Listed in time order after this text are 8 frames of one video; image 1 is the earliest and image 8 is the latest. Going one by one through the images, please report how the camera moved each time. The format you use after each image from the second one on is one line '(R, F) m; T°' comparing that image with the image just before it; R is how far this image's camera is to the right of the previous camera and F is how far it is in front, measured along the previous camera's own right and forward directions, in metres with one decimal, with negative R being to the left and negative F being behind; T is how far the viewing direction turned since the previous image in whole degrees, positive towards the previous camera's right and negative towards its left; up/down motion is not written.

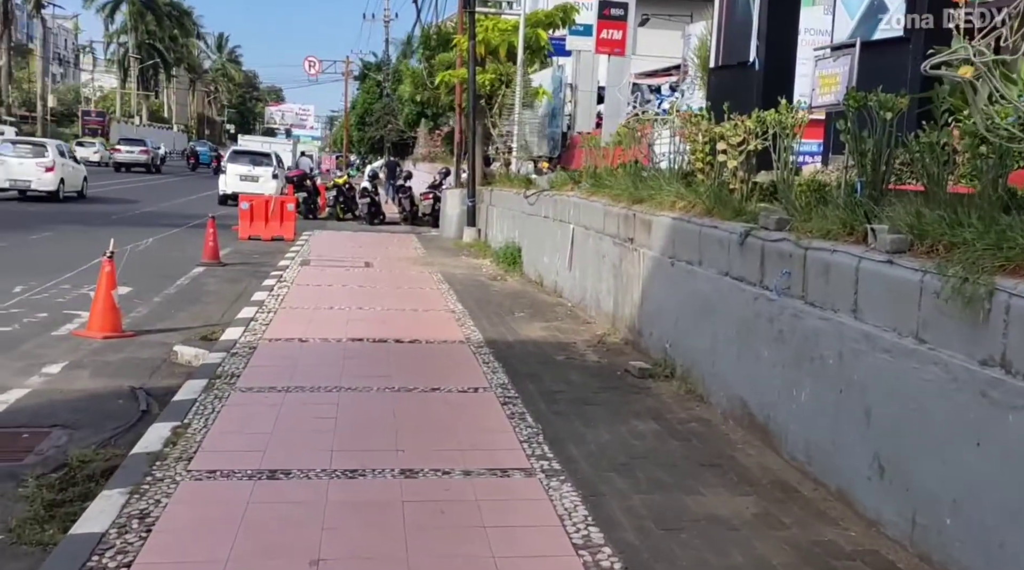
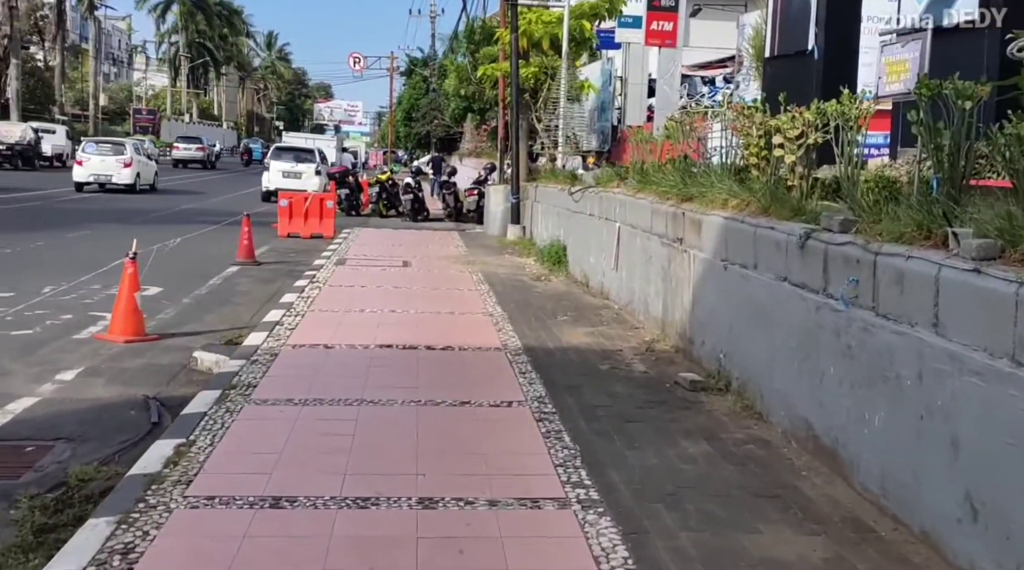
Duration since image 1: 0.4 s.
(+0.1, +0.6) m; -3°
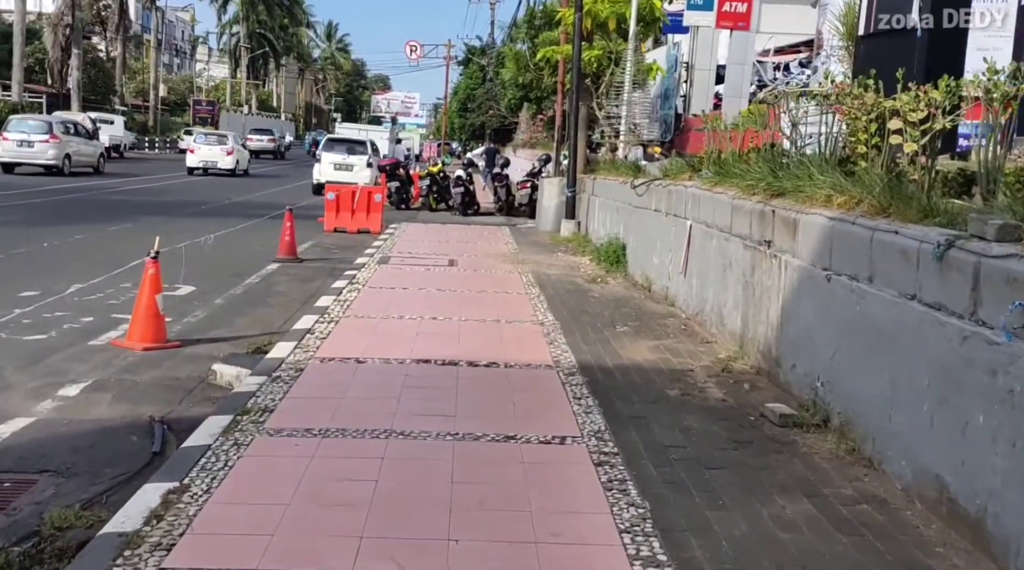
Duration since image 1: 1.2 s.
(0.0, +1.0) m; -3°
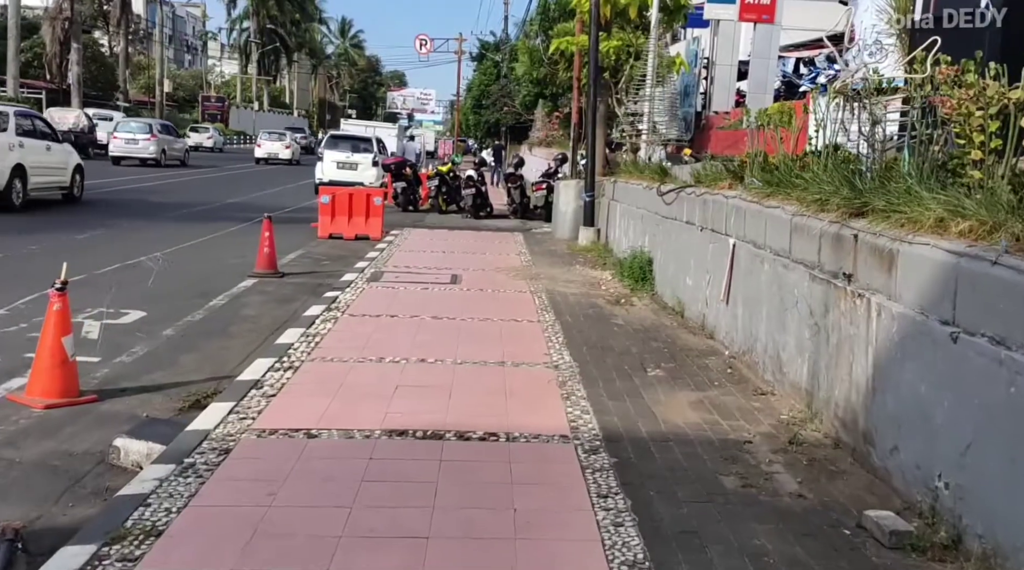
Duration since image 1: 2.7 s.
(+0.1, +1.8) m; -1°
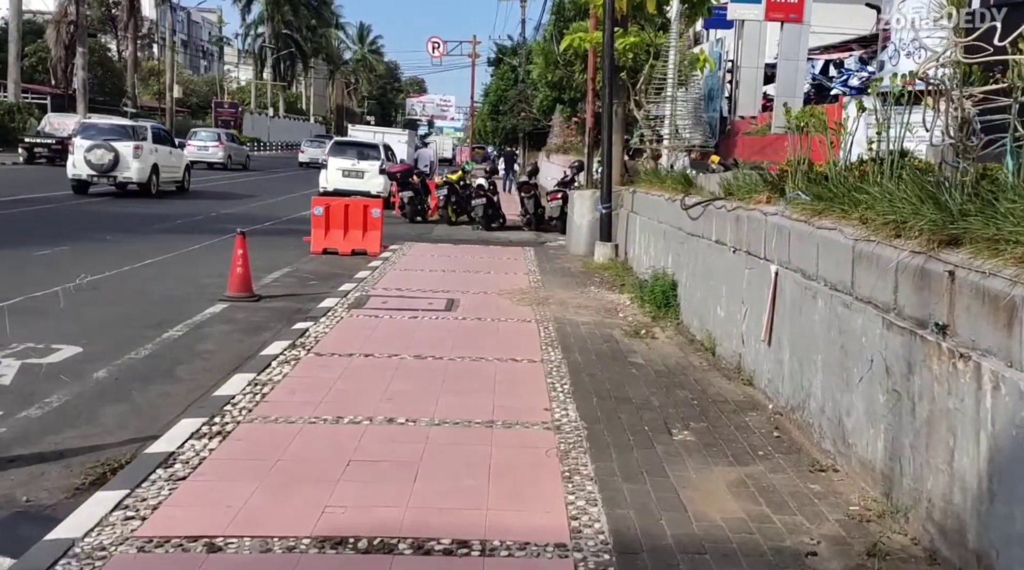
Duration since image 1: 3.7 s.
(+0.2, +1.5) m; -1°
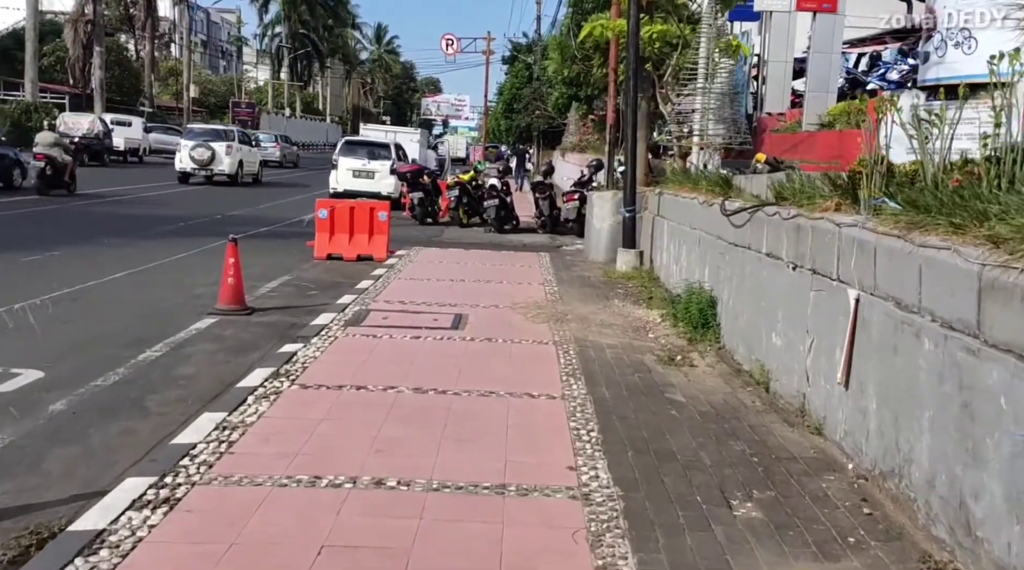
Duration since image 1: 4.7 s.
(0.0, +1.3) m; -1°
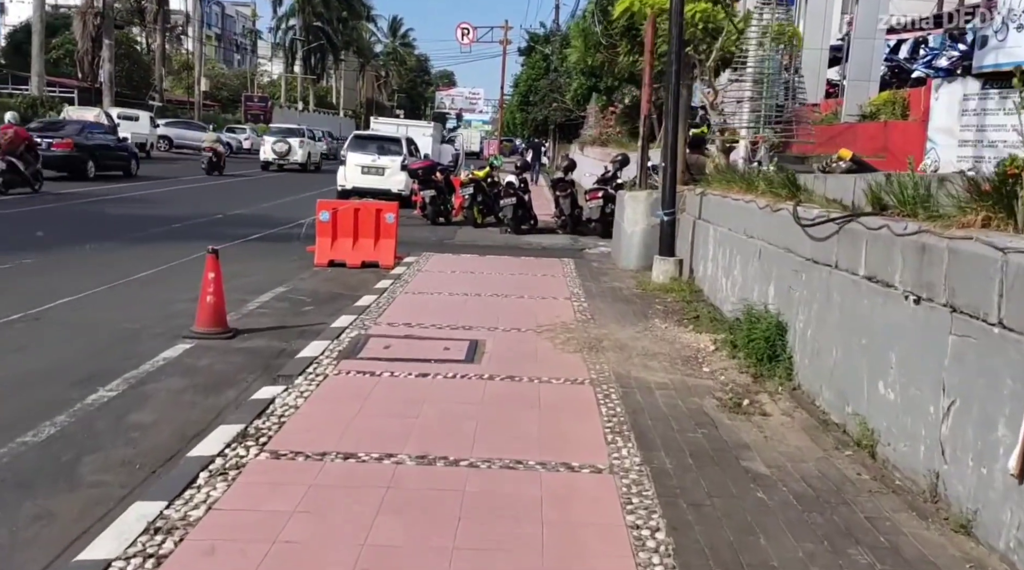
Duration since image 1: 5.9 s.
(-0.1, +1.7) m; -1°
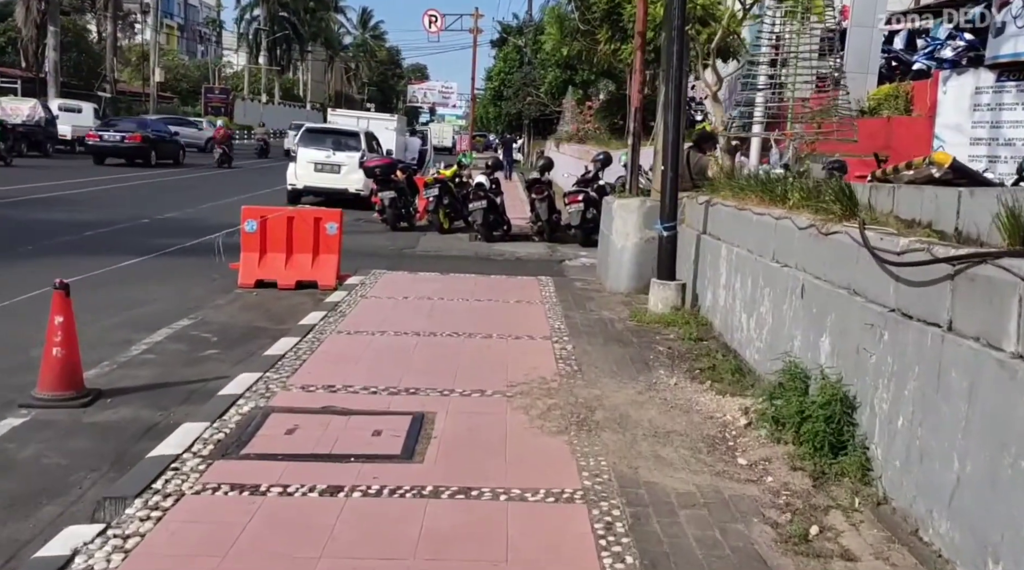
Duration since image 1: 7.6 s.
(+0.1, +2.4) m; +1°
